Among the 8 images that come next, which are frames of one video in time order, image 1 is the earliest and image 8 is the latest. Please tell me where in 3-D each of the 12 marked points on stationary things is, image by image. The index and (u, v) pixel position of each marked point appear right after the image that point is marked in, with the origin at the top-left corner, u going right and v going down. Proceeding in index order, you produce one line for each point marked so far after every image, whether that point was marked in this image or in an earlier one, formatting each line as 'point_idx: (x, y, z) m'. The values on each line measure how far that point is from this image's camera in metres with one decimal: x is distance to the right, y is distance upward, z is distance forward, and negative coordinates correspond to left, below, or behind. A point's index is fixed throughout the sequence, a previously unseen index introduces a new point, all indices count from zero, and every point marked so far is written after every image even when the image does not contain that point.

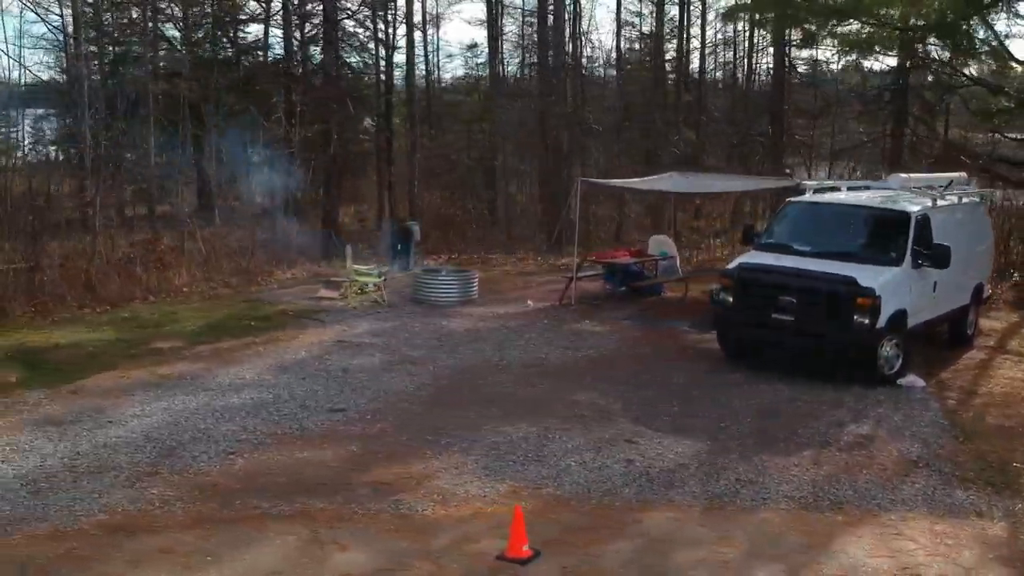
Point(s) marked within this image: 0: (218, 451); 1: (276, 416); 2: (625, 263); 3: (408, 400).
0: (-1.9, -1.1, +6.3) m
1: (-1.7, -0.9, +7.2) m
2: (+1.5, +0.3, +12.3) m
3: (-0.8, -0.9, +7.7) m
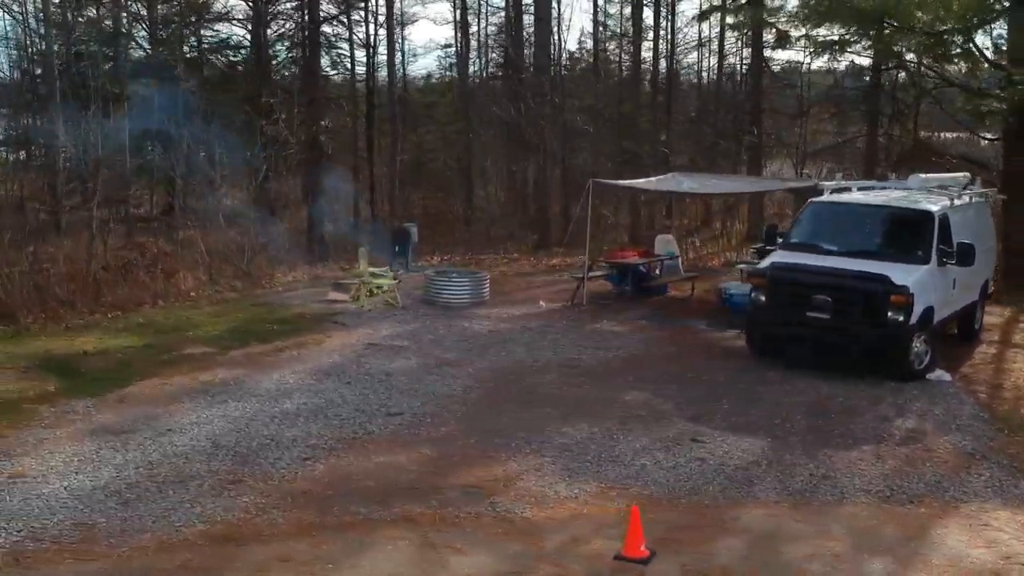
0: (-1.4, -1.1, +6.3) m
1: (-1.3, -1.0, +7.1) m
2: (+1.6, +0.3, +12.4) m
3: (-0.4, -0.9, +7.7) m
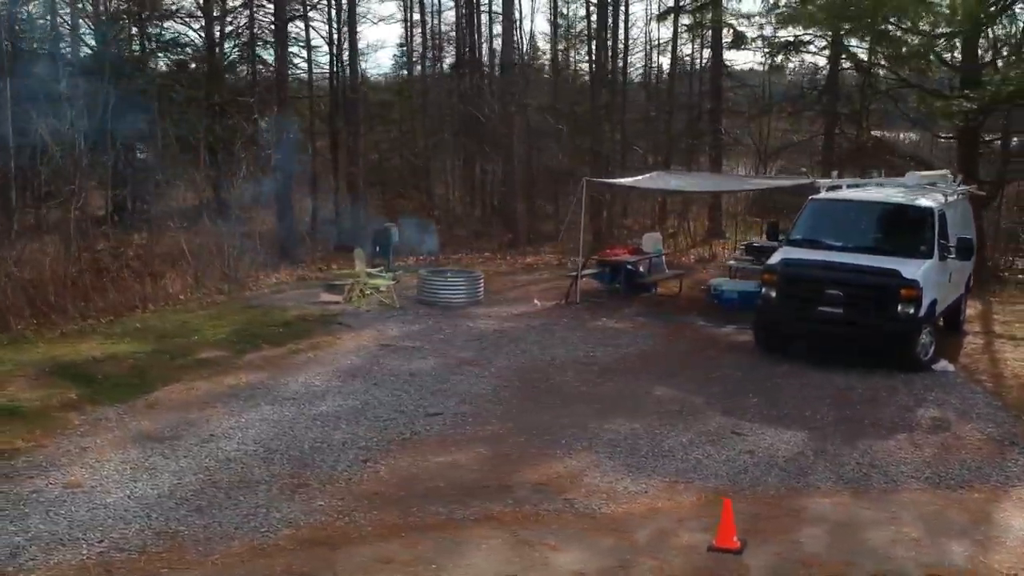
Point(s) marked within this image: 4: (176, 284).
0: (-1.0, -1.1, +6.2) m
1: (-0.9, -1.0, +7.1) m
2: (+1.5, +0.4, +12.6) m
3: (-0.1, -0.9, +7.7) m
4: (-4.3, +0.1, +12.4) m
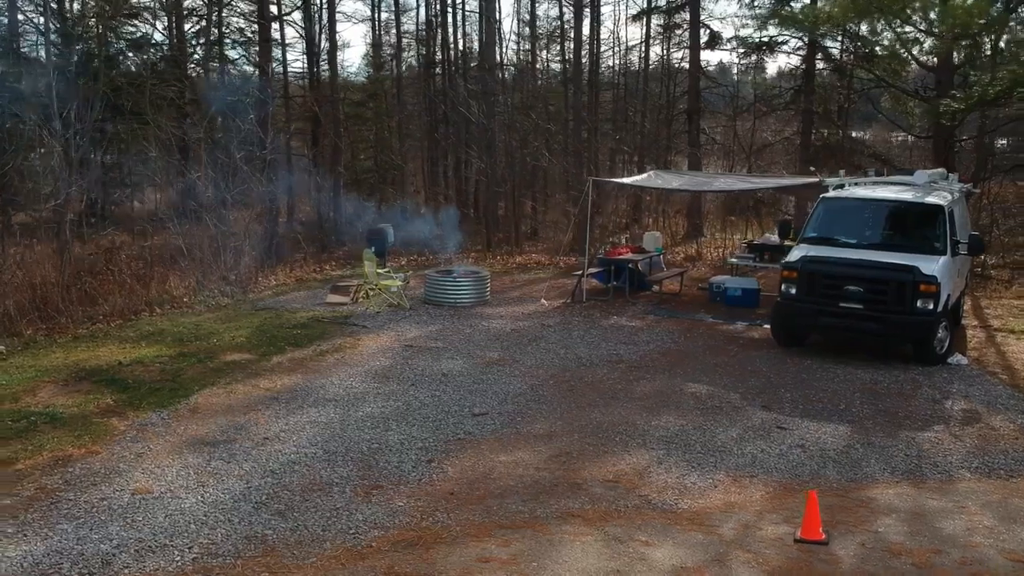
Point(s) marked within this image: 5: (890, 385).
0: (-0.6, -1.1, +6.2) m
1: (-0.6, -1.0, +7.1) m
2: (+1.6, +0.4, +12.7) m
3: (+0.2, -0.9, +7.7) m
4: (-4.2, 0.0, +12.3) m
5: (+3.3, -0.9, +8.5) m
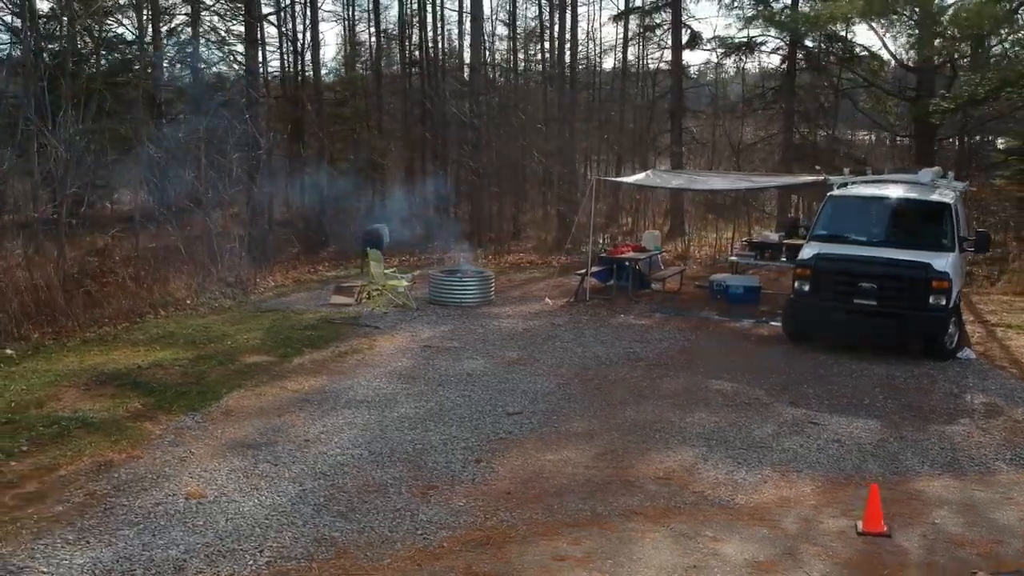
0: (-0.3, -1.1, +6.2) m
1: (-0.3, -1.0, +7.1) m
2: (+1.6, +0.4, +12.7) m
3: (+0.4, -0.9, +7.8) m
4: (-4.2, 0.0, +12.1) m
5: (+3.5, -0.8, +8.6) m
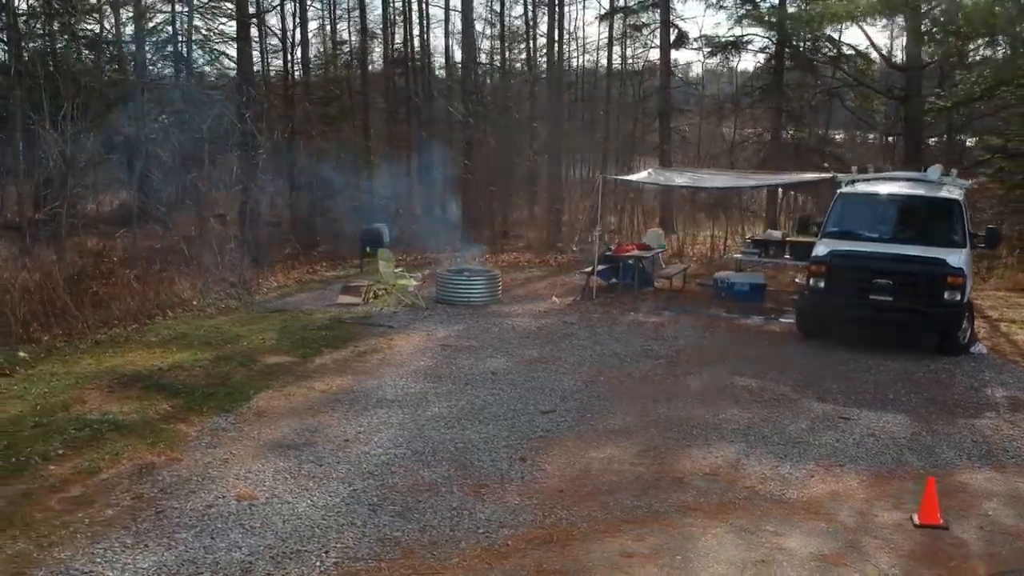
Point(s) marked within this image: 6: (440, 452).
0: (0.0, -1.1, +6.2) m
1: (0.0, -1.0, +7.0) m
2: (+1.7, +0.4, +12.8) m
3: (+0.7, -0.9, +7.8) m
4: (-4.1, 0.0, +12.0) m
5: (+3.7, -0.8, +8.7) m
6: (-0.5, -1.1, +6.3) m
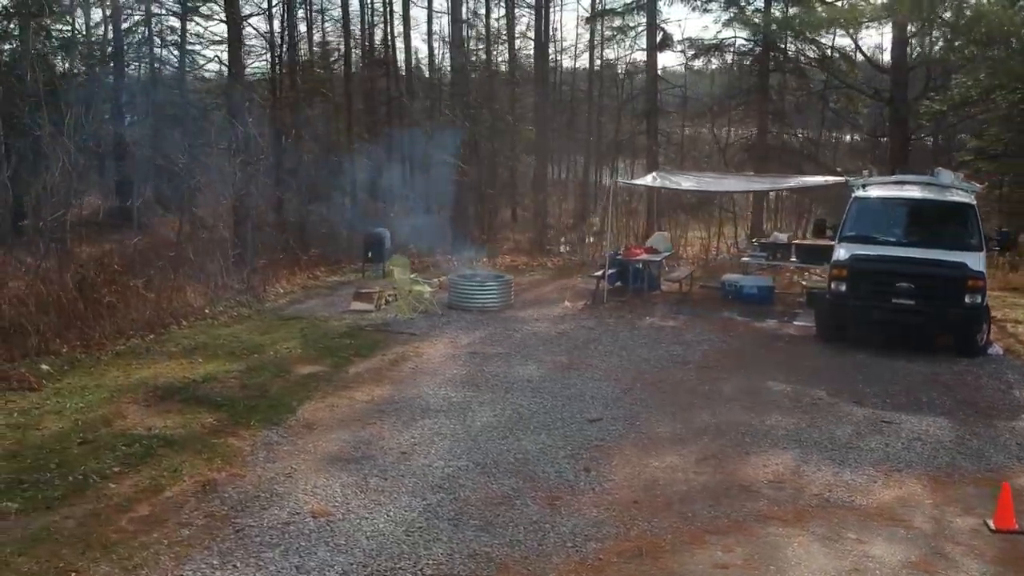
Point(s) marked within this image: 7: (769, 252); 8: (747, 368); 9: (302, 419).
0: (+0.4, -1.2, +6.2) m
1: (+0.3, -1.0, +7.0) m
2: (+1.8, +0.4, +12.8) m
3: (+1.0, -0.9, +7.8) m
4: (-3.9, -0.1, +11.8) m
5: (+4.0, -0.8, +8.9) m
6: (-0.1, -1.1, +6.3) m
7: (+3.6, +0.5, +13.5) m
8: (+2.2, -0.8, +9.1) m
9: (-1.6, -1.0, +7.1) m
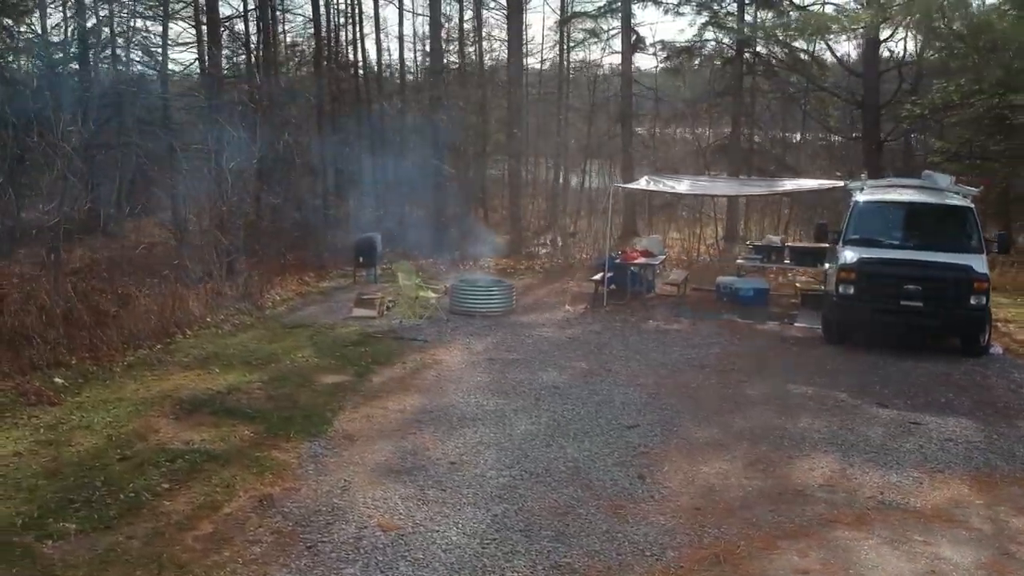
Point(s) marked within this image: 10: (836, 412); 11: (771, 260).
0: (+0.7, -1.2, +6.2) m
1: (+0.6, -1.1, +7.1) m
2: (+1.8, +0.4, +13.0) m
3: (+1.3, -1.0, +7.9) m
4: (-3.9, -0.2, +11.6) m
5: (+4.2, -0.8, +9.1) m
6: (+0.3, -1.2, +6.3) m
7: (+3.5, +0.5, +13.7) m
8: (+2.4, -0.8, +9.2) m
9: (-1.3, -1.0, +7.1) m
10: (+2.6, -1.0, +7.8) m
11: (+3.5, +0.4, +13.2) m
